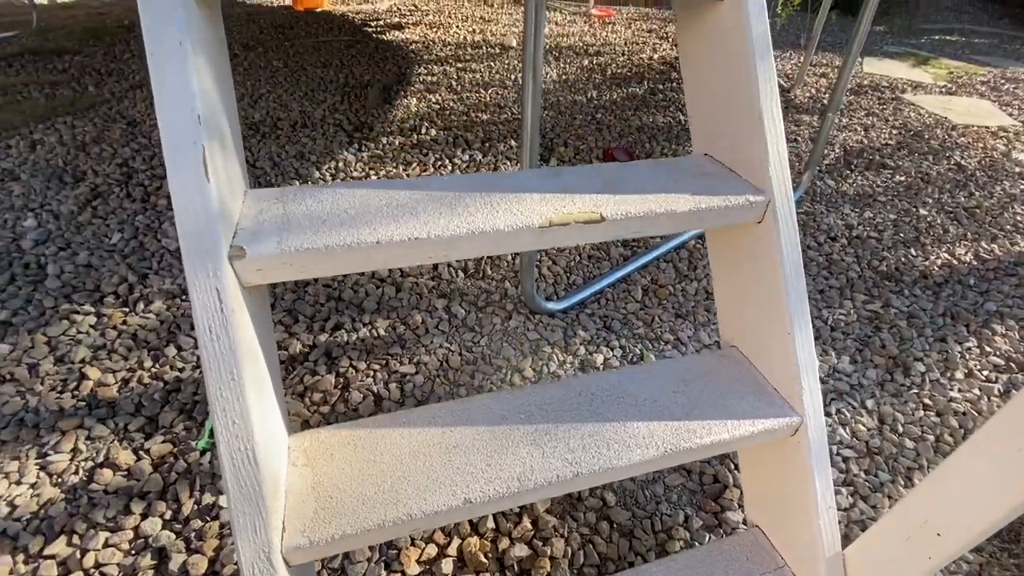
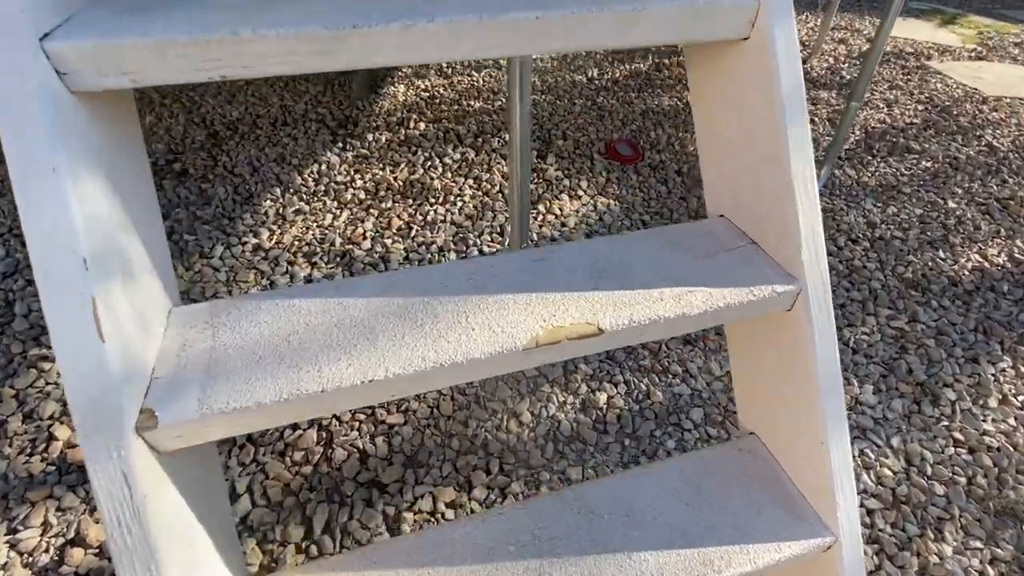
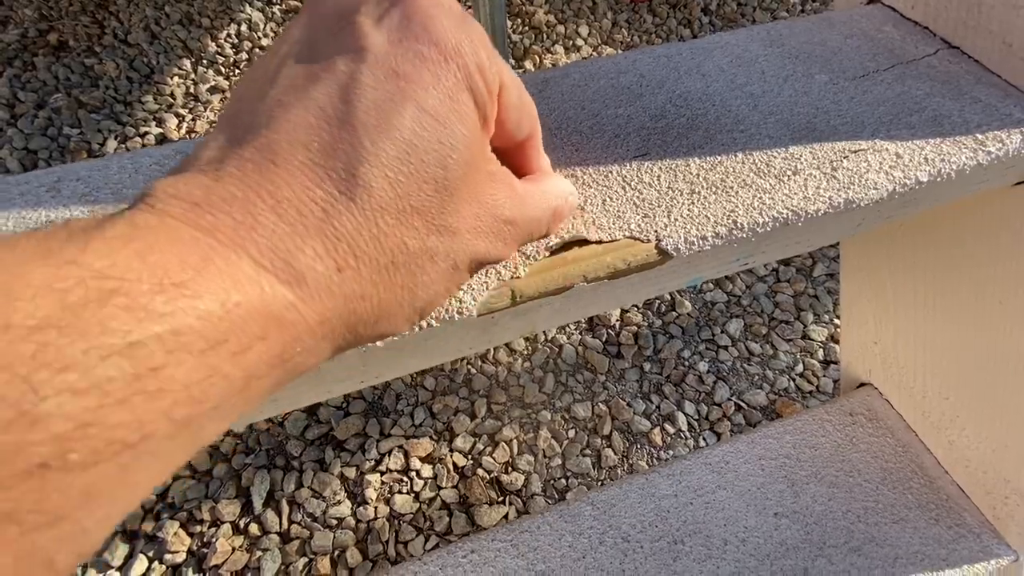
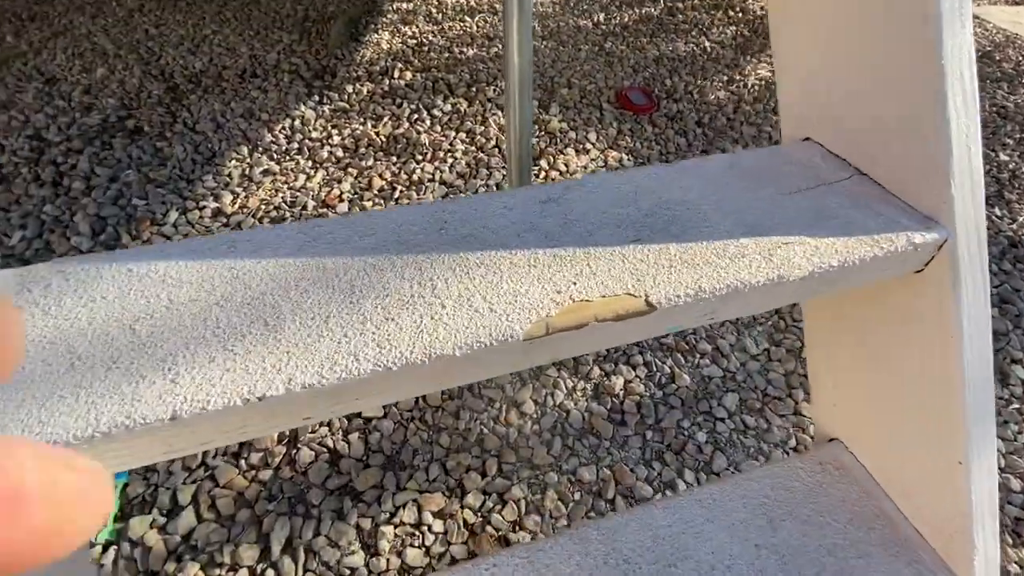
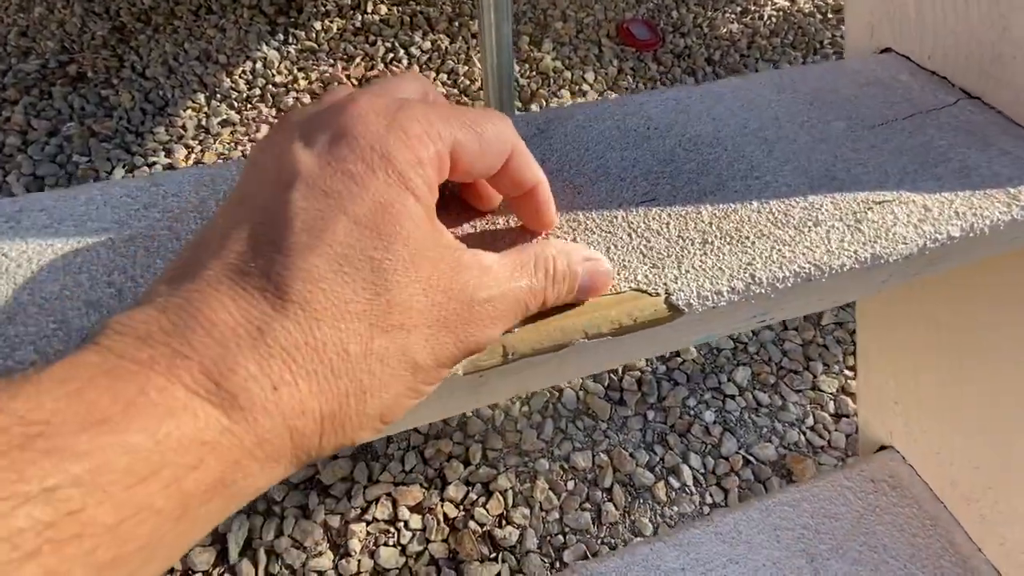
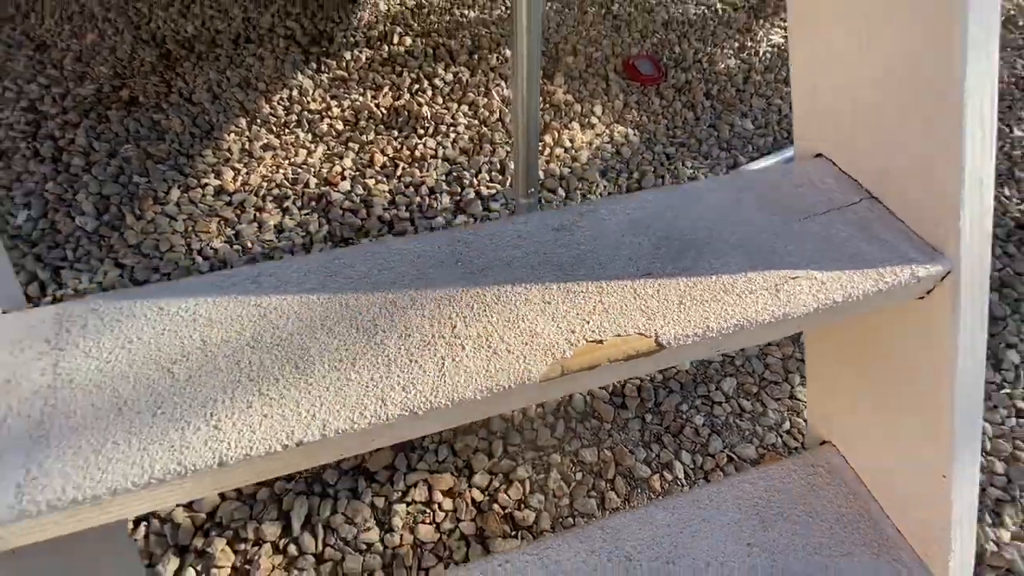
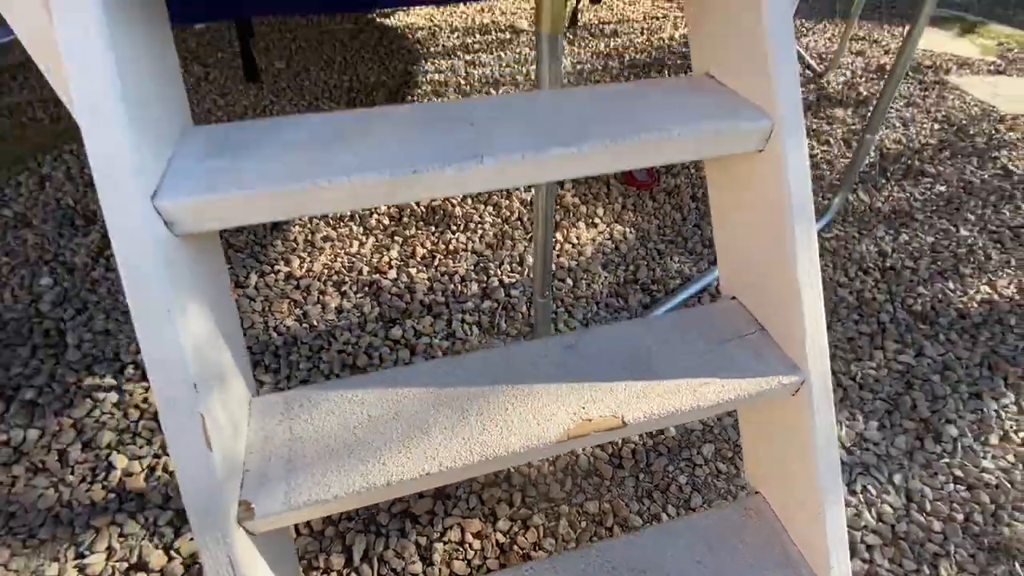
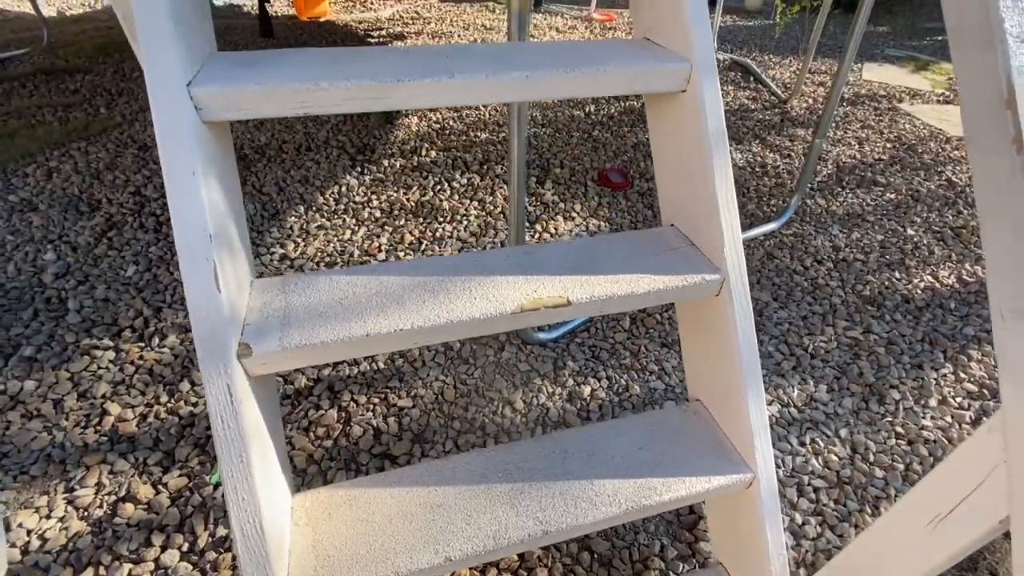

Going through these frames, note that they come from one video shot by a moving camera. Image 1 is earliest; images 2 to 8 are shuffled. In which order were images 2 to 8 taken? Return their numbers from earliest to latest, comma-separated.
8, 2, 4, 5, 3, 6, 7
